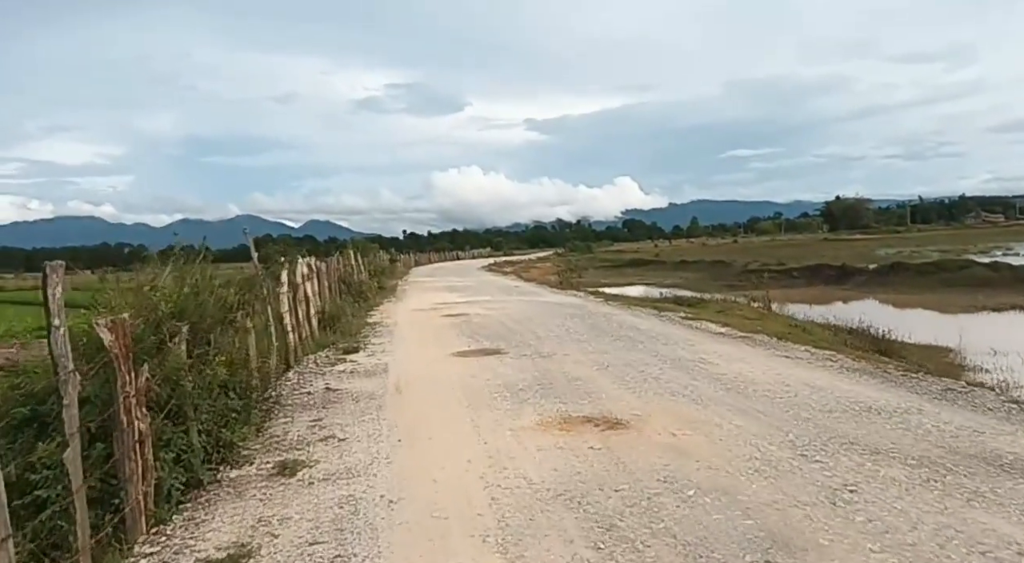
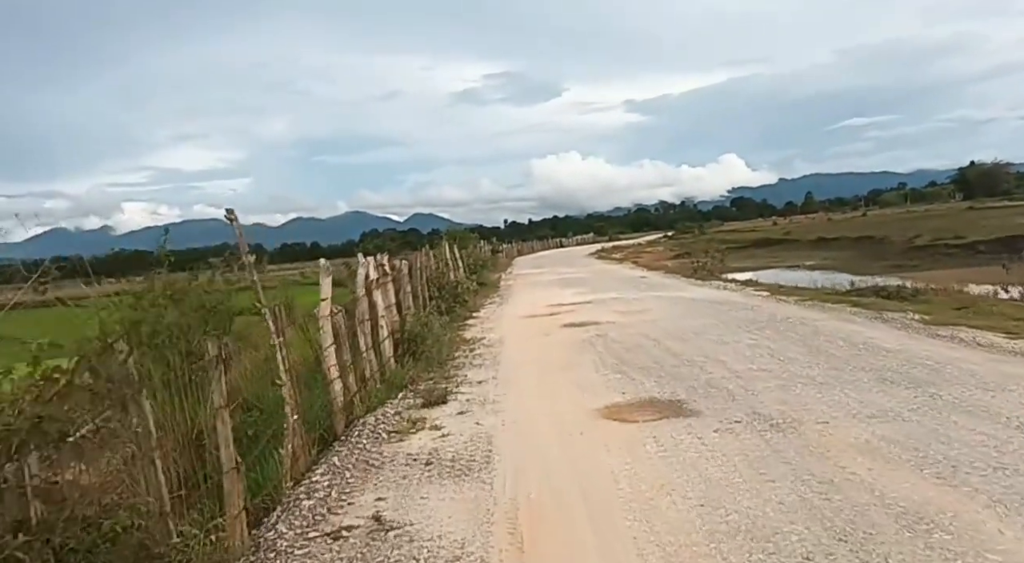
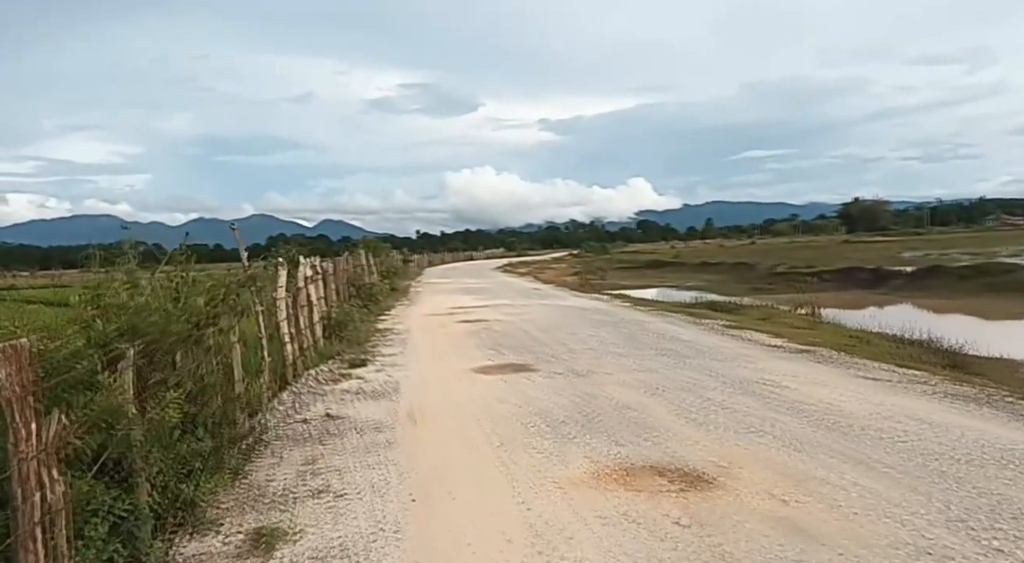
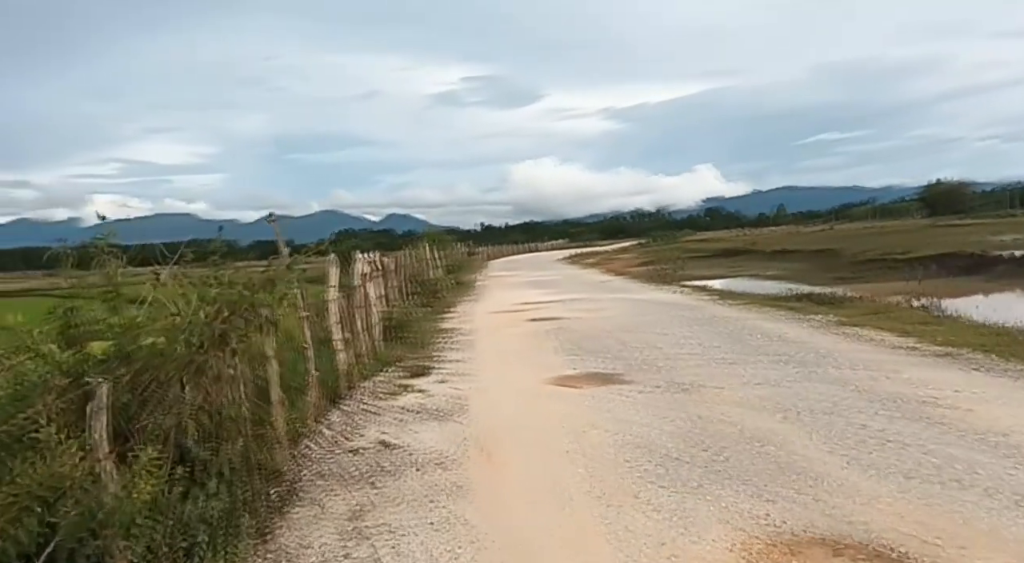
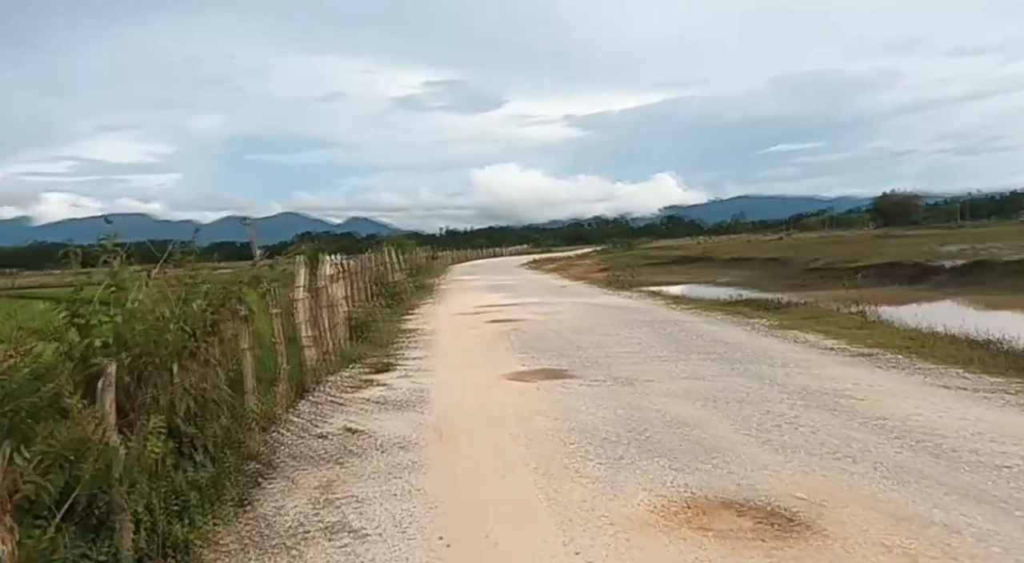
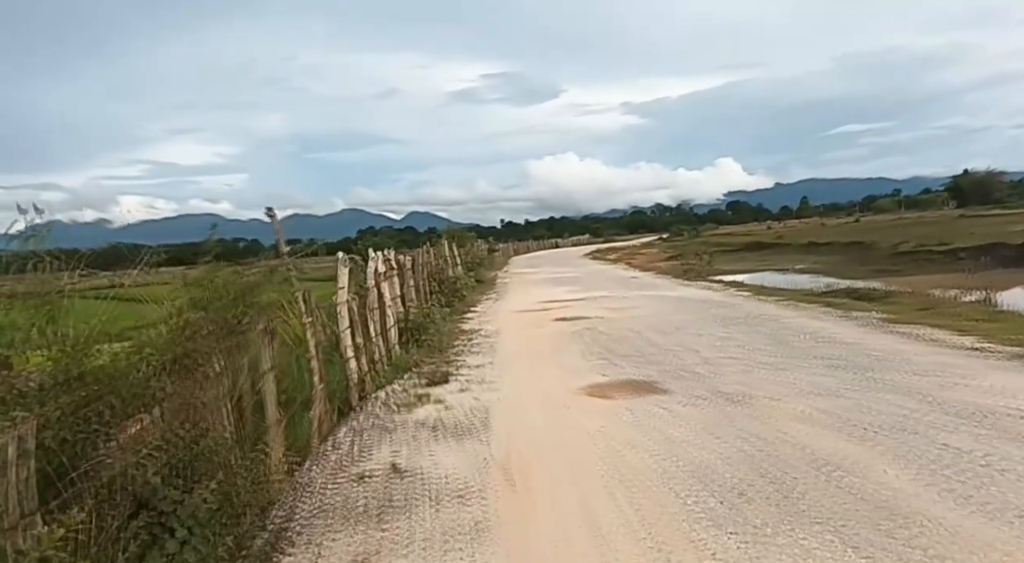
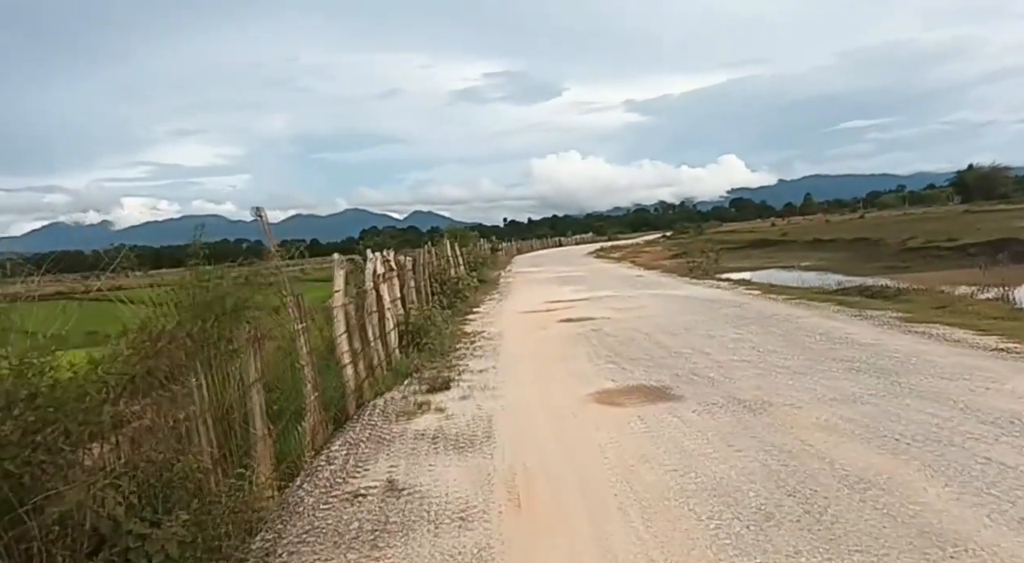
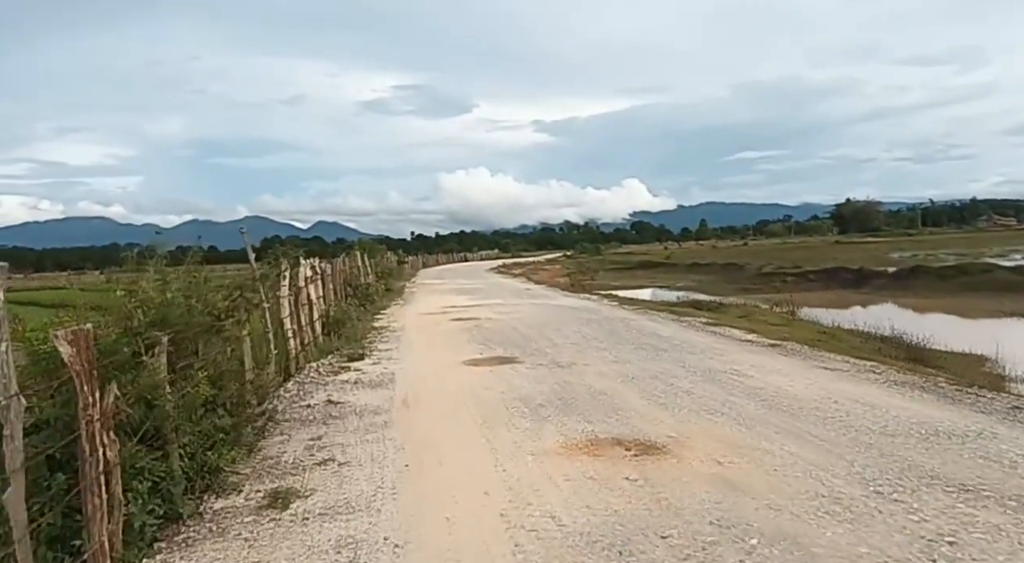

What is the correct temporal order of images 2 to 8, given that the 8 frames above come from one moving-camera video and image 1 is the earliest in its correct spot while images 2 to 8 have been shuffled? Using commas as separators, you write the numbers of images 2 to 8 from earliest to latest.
8, 3, 5, 4, 6, 7, 2
